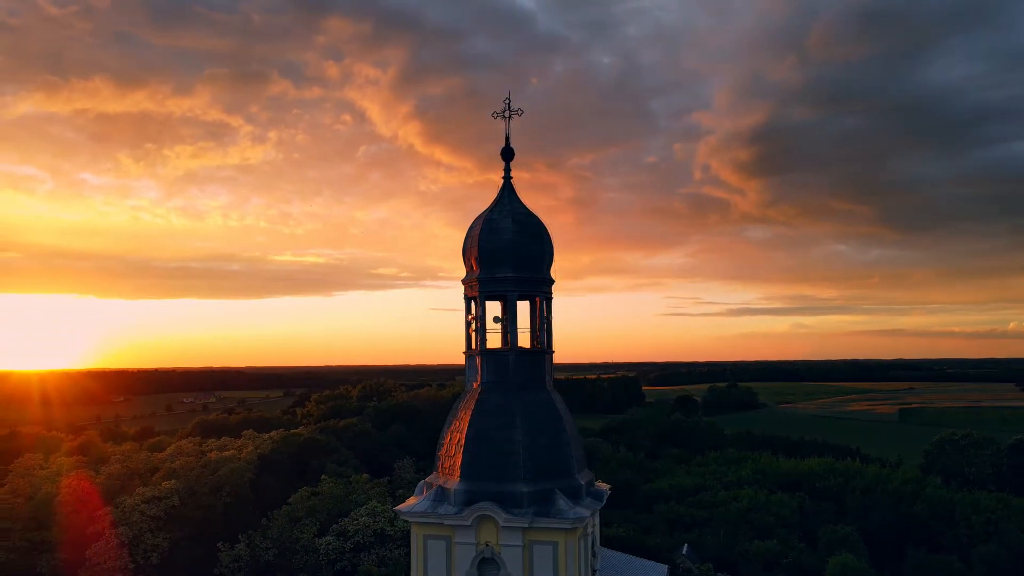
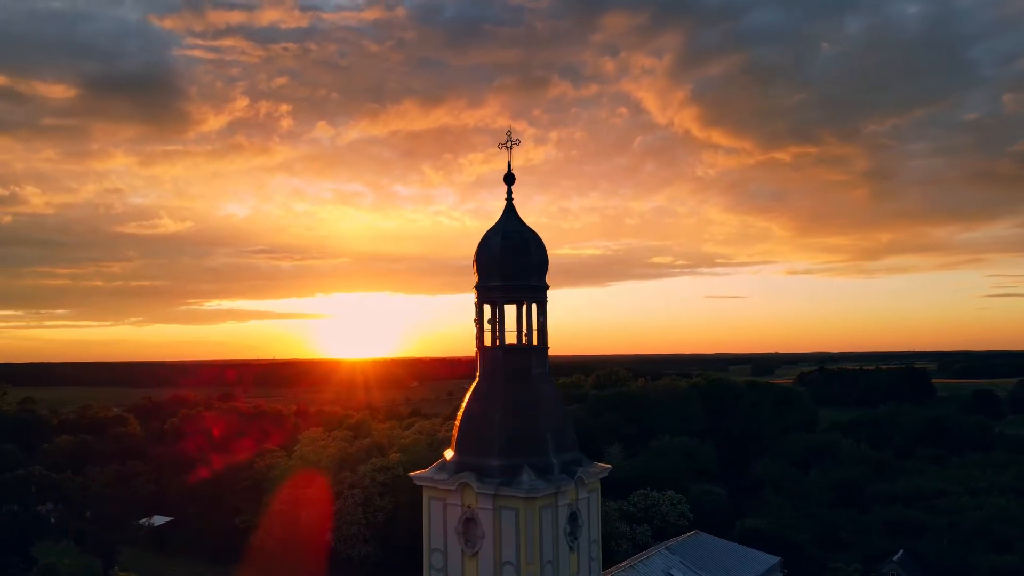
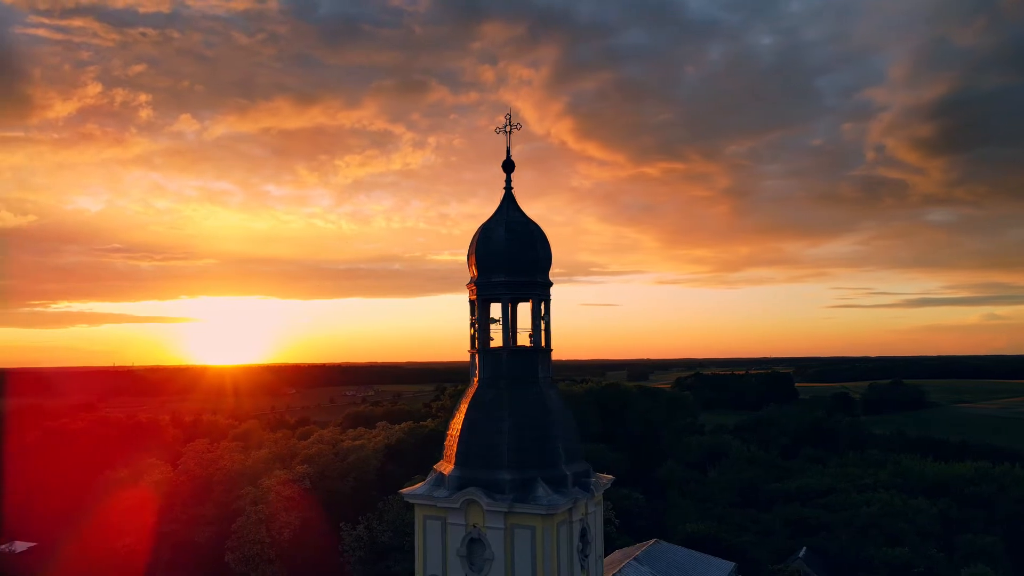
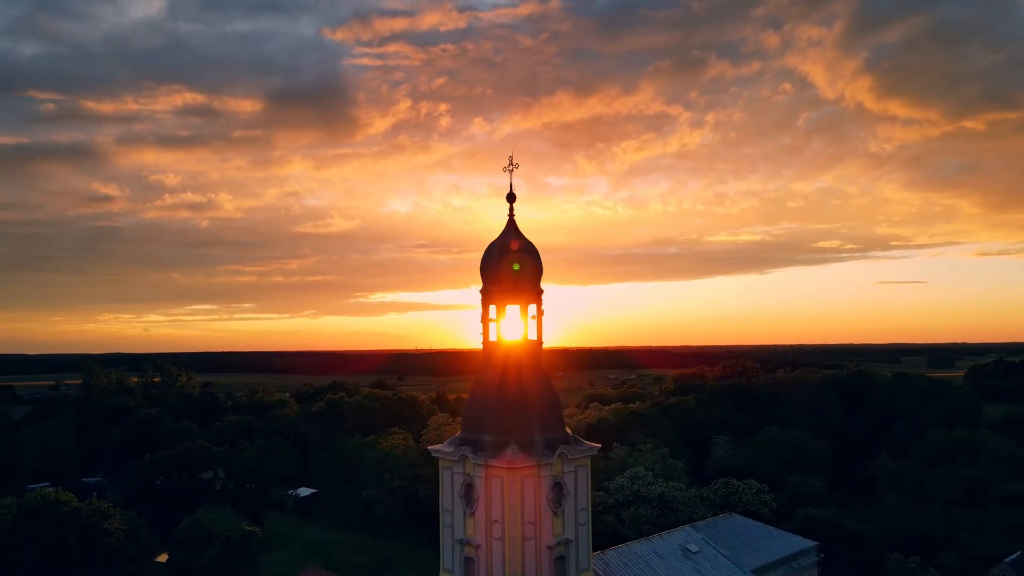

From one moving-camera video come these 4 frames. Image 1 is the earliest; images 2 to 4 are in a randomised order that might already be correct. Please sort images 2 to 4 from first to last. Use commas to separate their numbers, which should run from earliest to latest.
3, 2, 4
